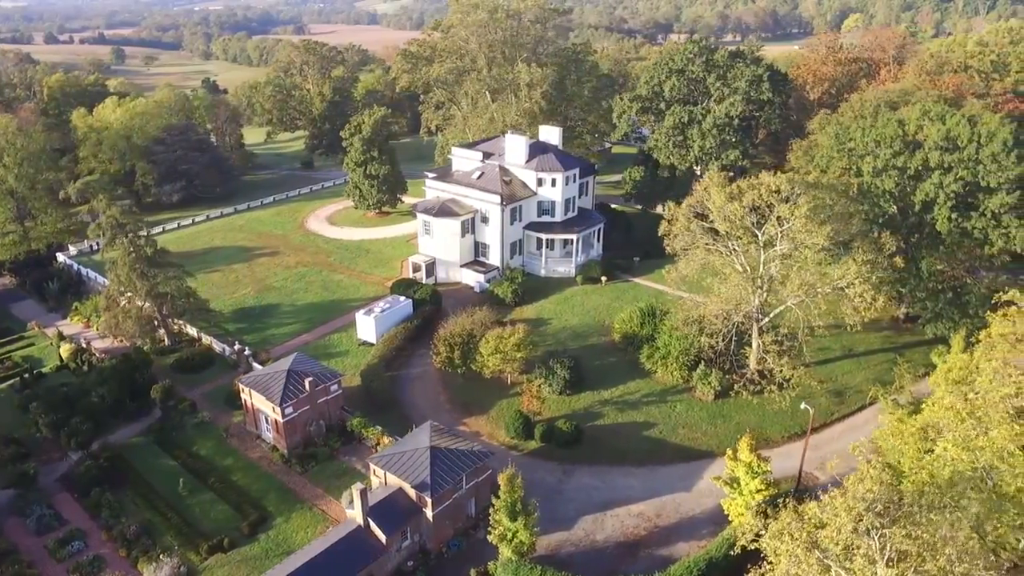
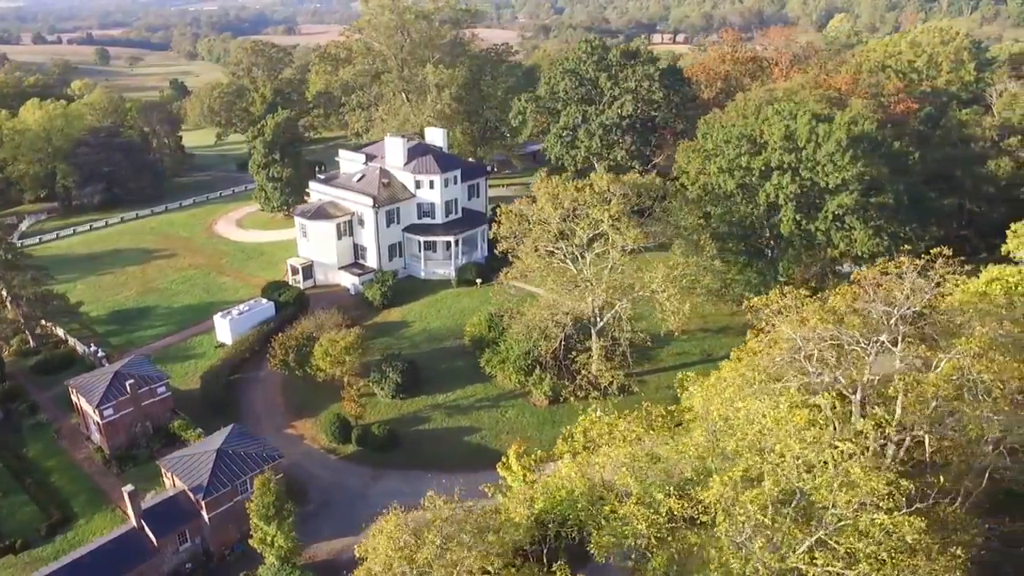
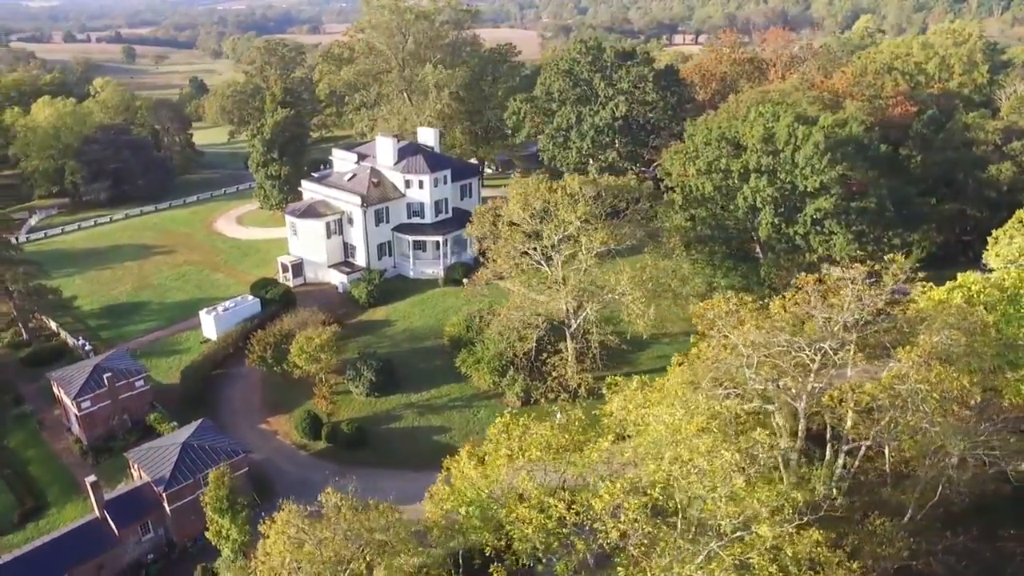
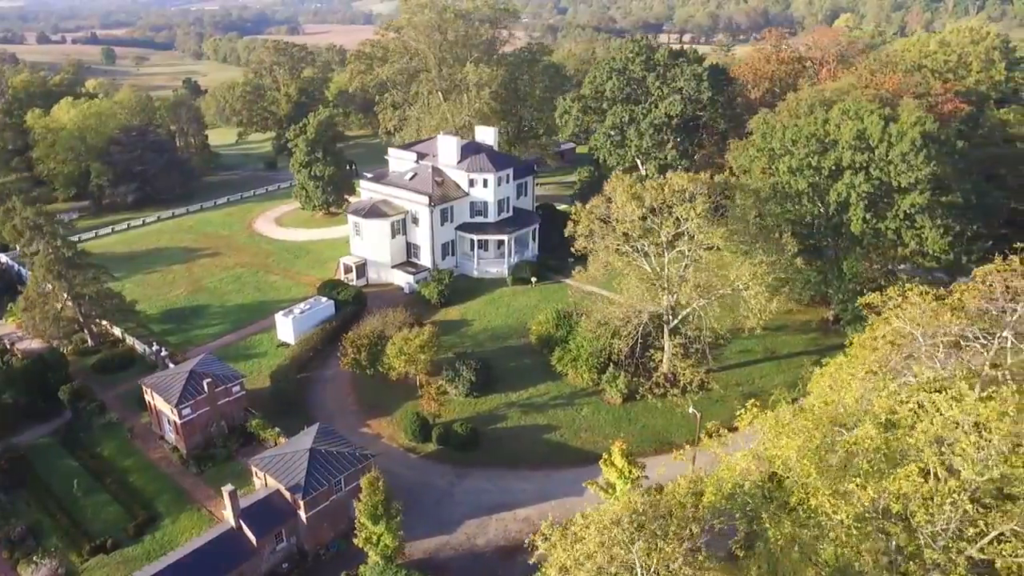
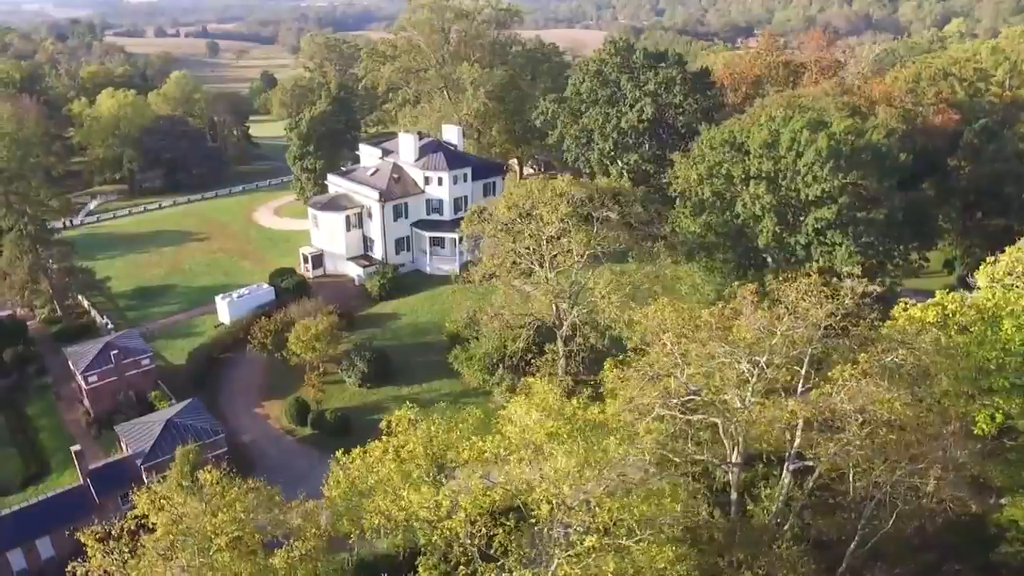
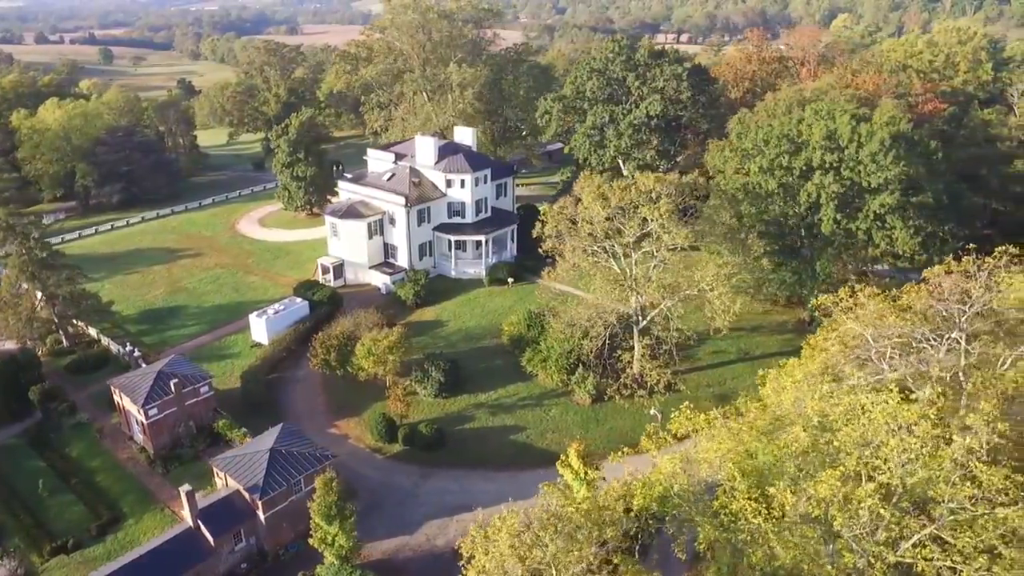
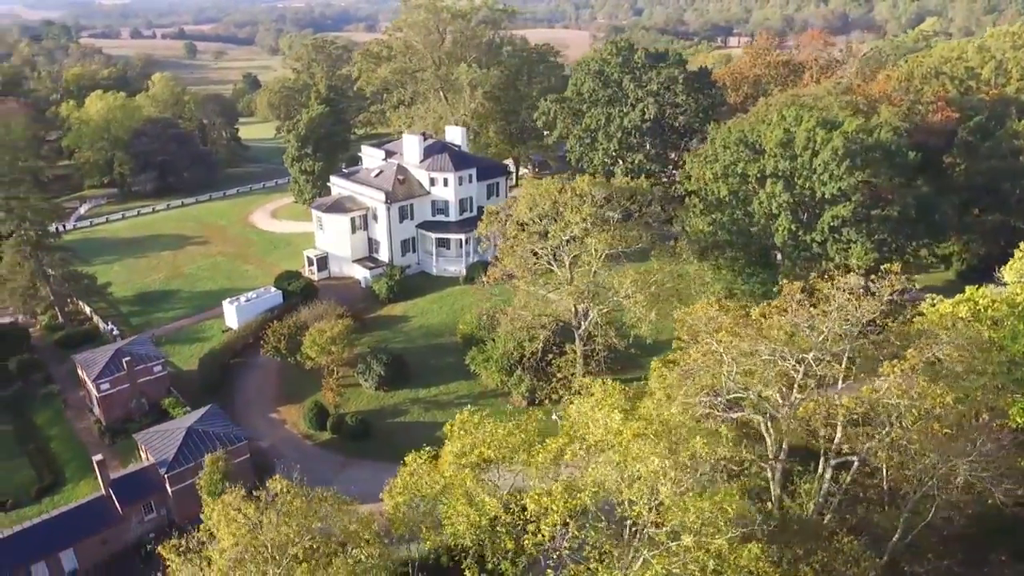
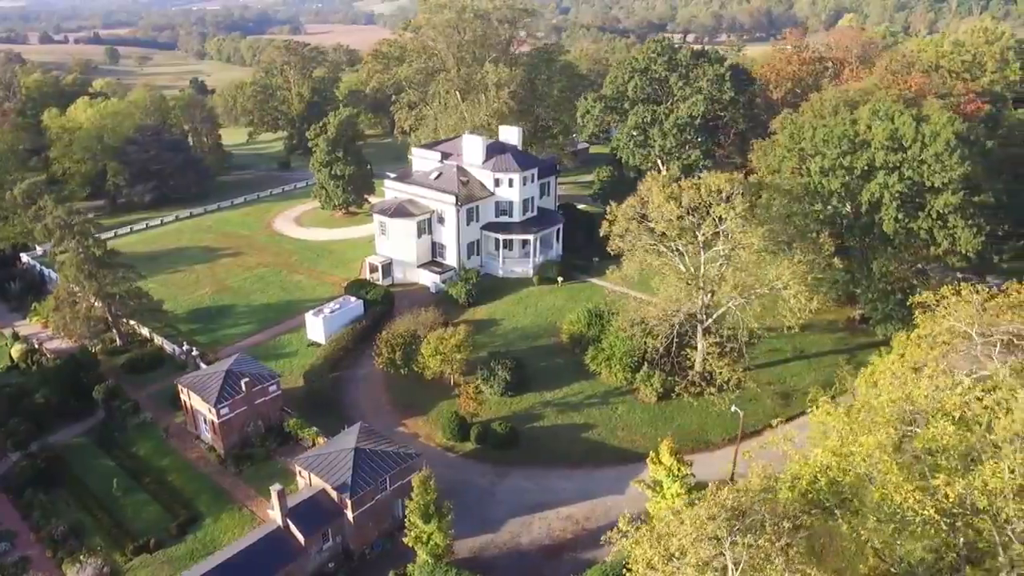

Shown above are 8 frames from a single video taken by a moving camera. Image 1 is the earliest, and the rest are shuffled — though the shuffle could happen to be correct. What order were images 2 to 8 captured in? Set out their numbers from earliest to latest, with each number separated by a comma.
8, 4, 6, 2, 3, 7, 5
